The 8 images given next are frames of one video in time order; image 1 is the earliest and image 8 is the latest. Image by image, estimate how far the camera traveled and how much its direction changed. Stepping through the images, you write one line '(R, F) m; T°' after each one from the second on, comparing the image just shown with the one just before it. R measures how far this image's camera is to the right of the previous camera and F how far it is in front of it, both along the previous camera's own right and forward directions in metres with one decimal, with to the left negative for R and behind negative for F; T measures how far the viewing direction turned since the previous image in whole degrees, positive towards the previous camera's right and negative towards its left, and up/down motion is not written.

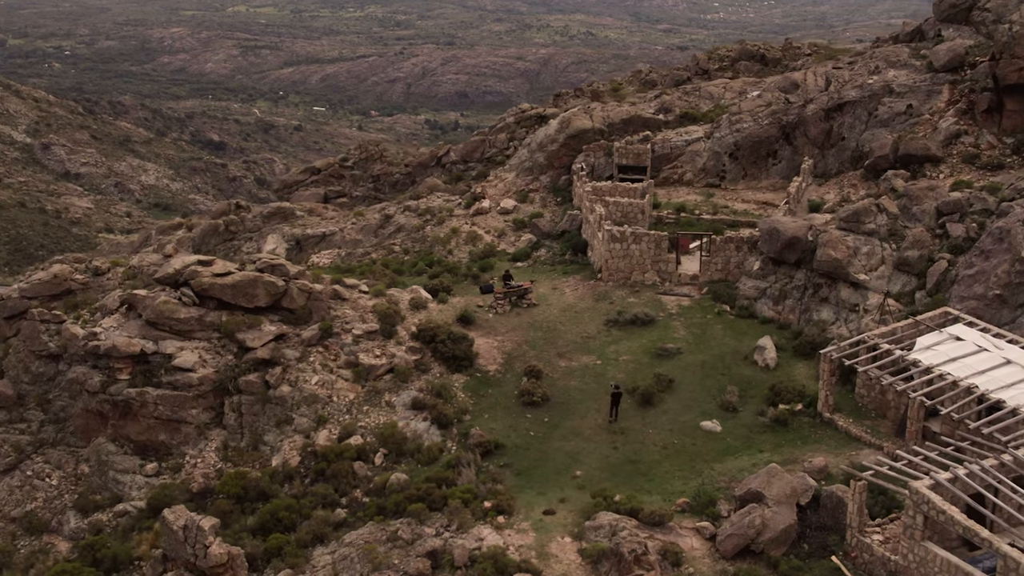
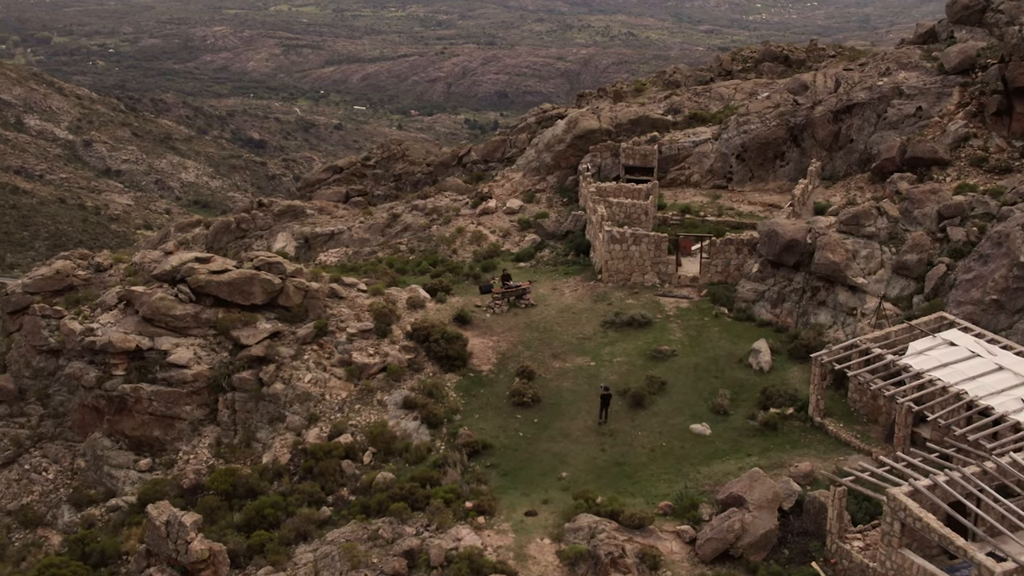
(+0.5, +0.1) m; -1°
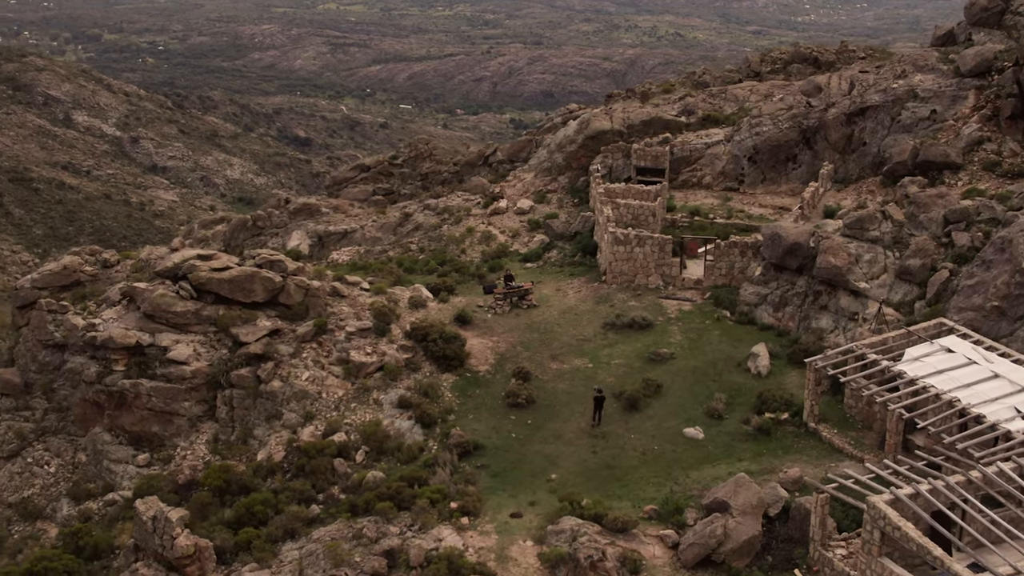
(+0.5, +0.1) m; -1°
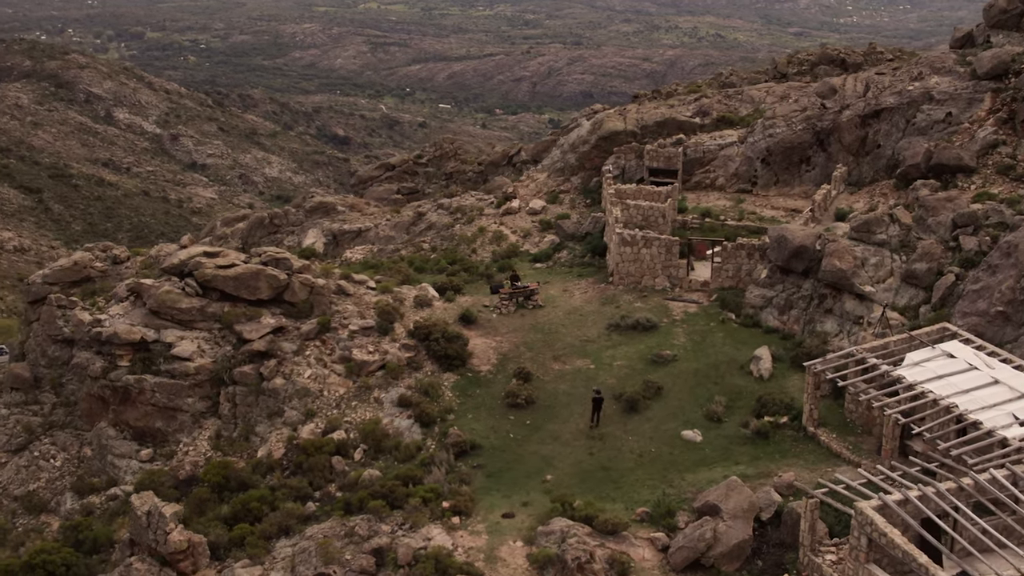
(+0.4, 0.0) m; -1°
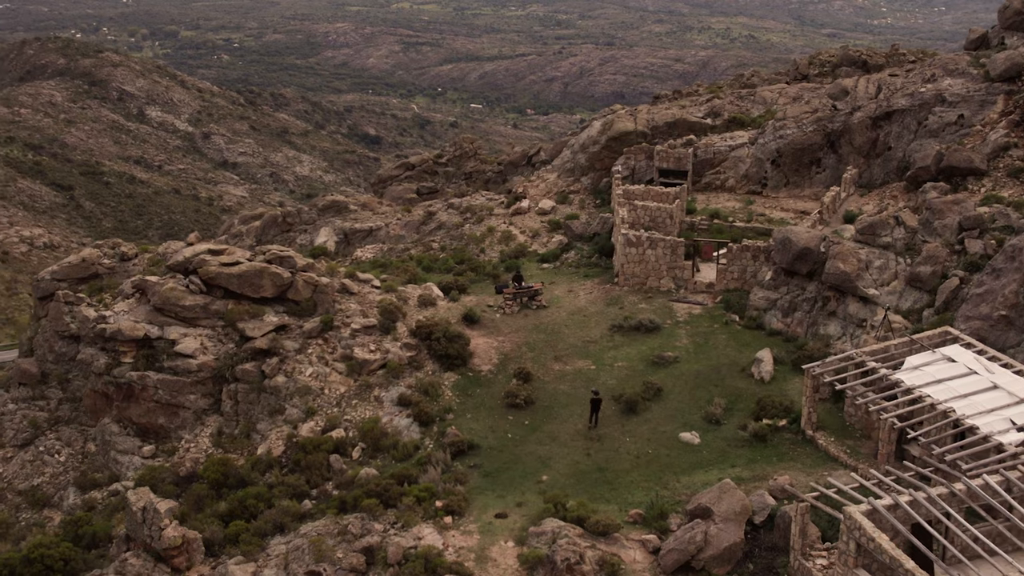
(+0.3, 0.0) m; -1°
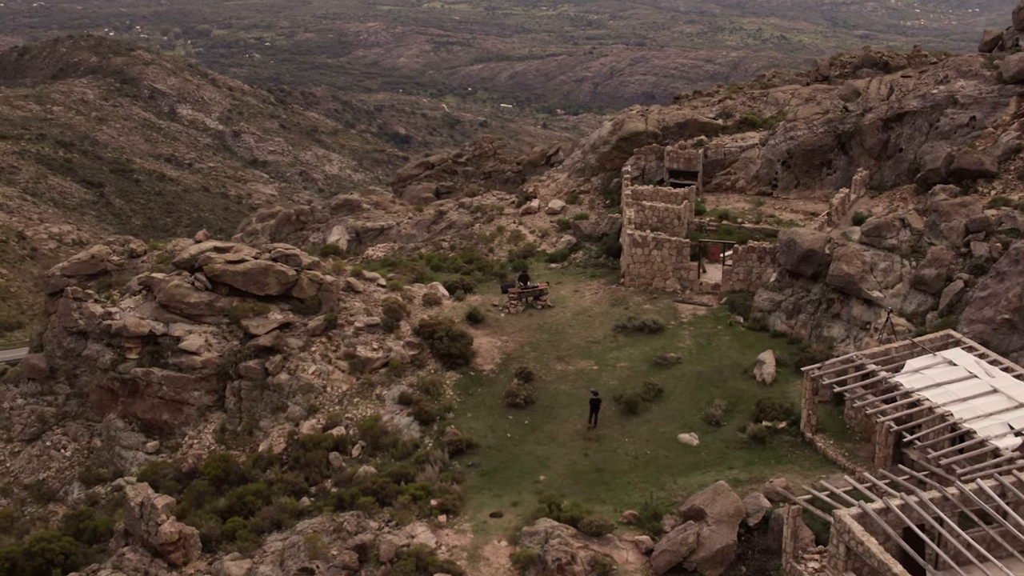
(+0.3, 0.0) m; -1°
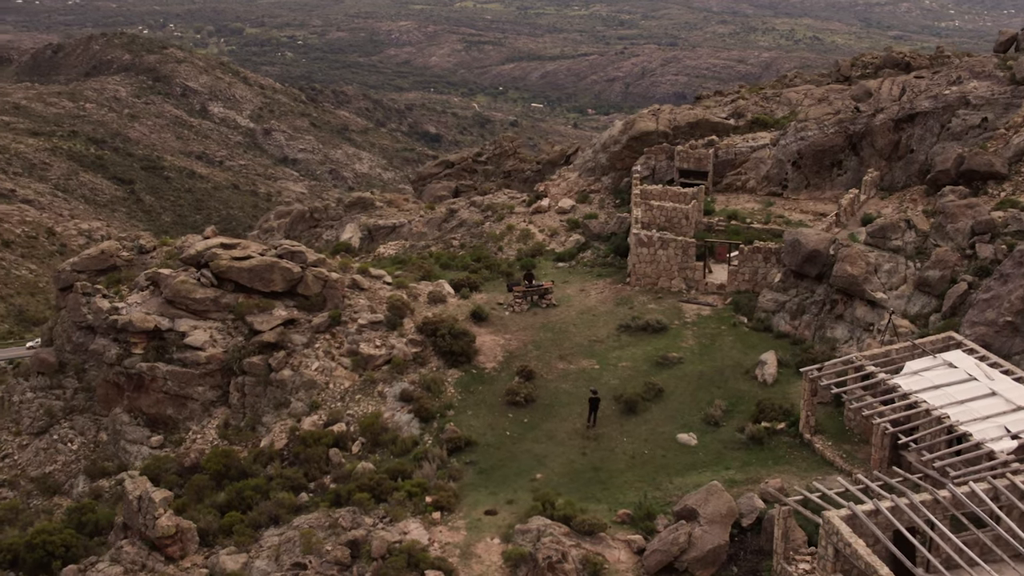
(+0.3, 0.0) m; -1°
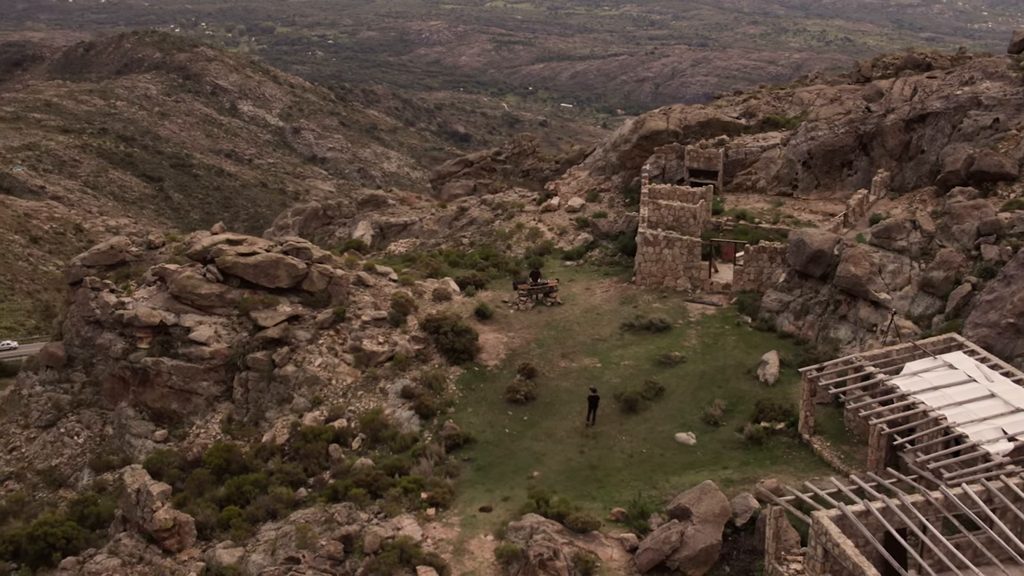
(+0.3, 0.0) m; -1°
